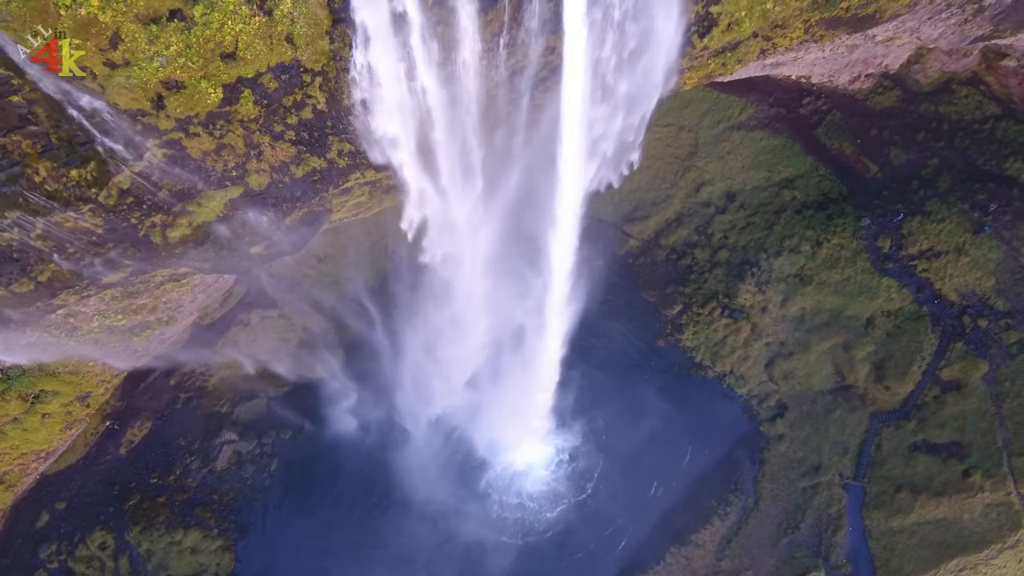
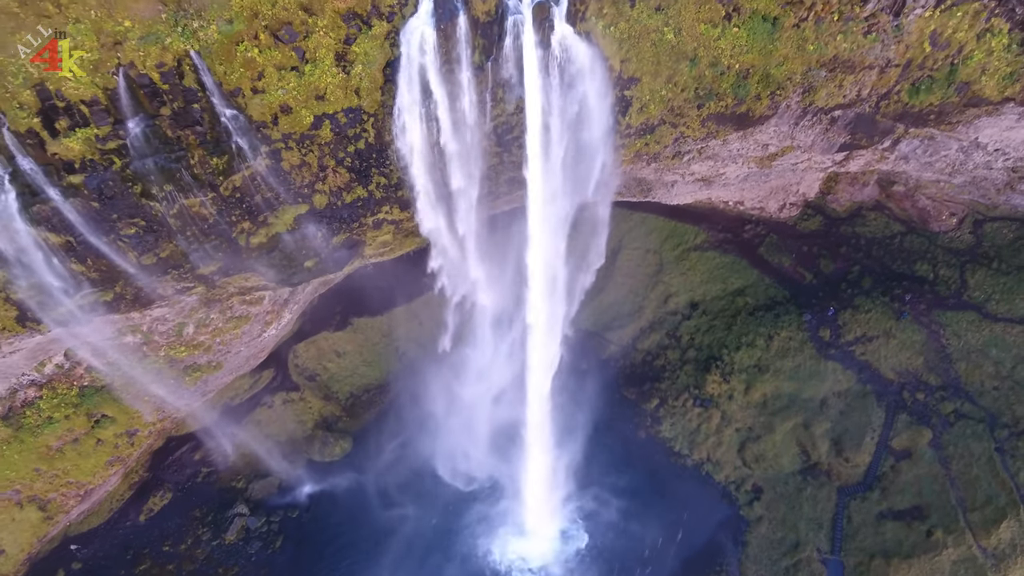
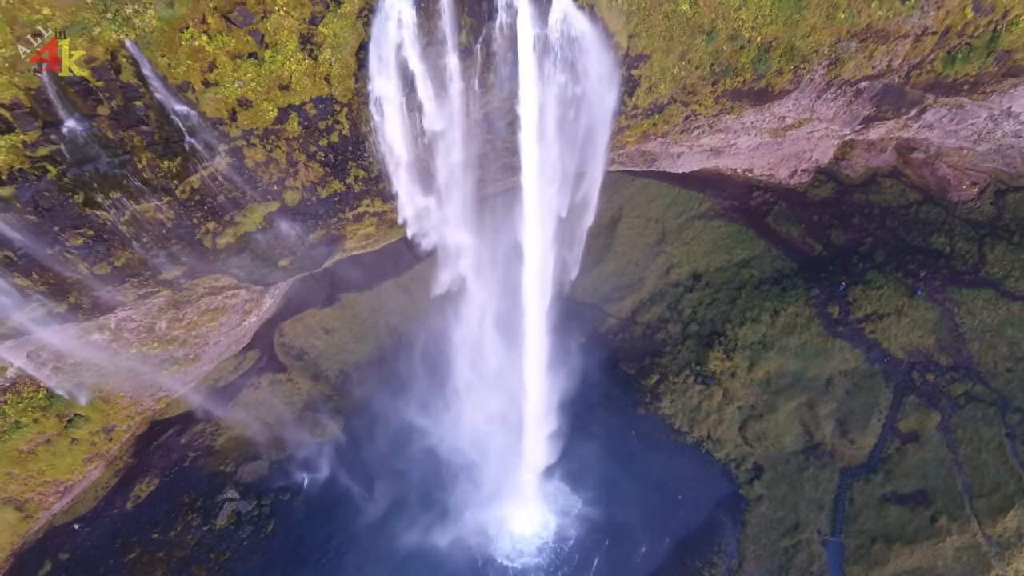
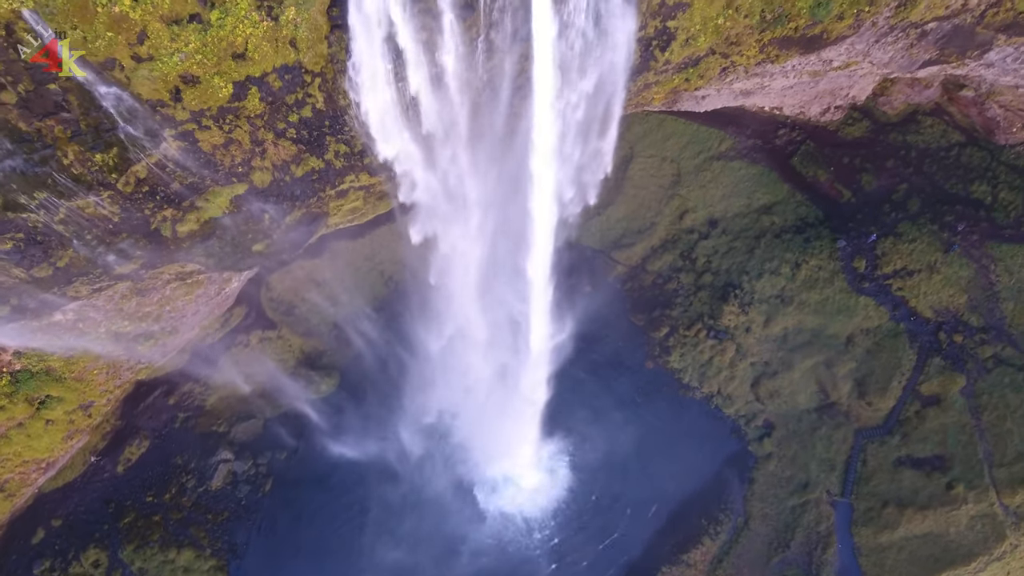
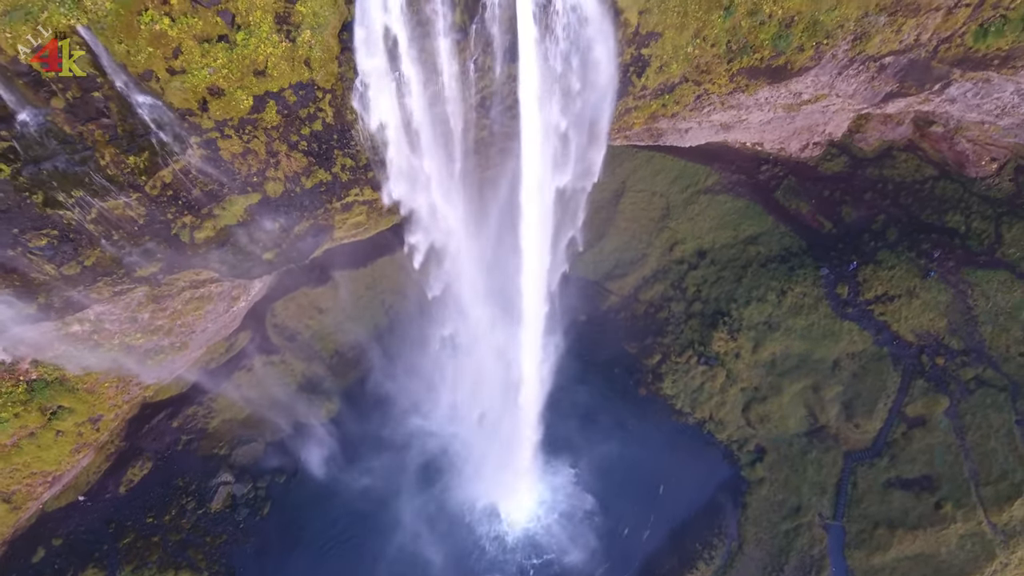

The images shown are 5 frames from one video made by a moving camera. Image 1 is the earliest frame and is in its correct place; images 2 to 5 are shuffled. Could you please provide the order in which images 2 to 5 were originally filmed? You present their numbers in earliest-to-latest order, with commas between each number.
4, 5, 3, 2
